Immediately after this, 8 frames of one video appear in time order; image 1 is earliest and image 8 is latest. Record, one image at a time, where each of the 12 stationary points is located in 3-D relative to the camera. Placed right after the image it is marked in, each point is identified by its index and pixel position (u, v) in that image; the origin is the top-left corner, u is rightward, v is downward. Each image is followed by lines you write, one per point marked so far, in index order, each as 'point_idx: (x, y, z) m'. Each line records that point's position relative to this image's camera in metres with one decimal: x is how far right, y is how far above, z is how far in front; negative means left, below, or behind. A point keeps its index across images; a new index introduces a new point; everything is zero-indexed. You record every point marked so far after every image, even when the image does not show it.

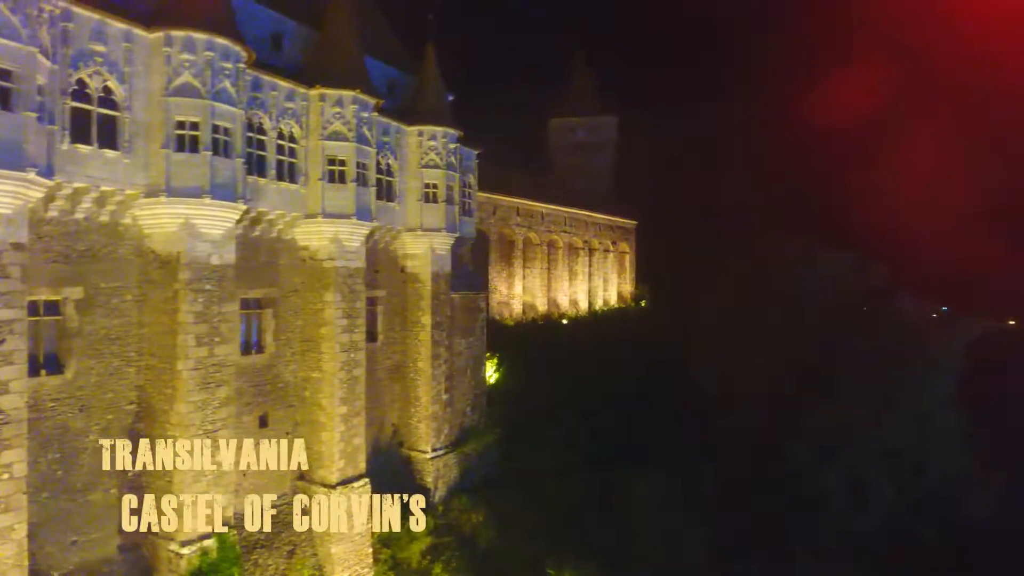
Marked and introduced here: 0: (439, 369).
0: (-2.1, -2.2, +18.0) m
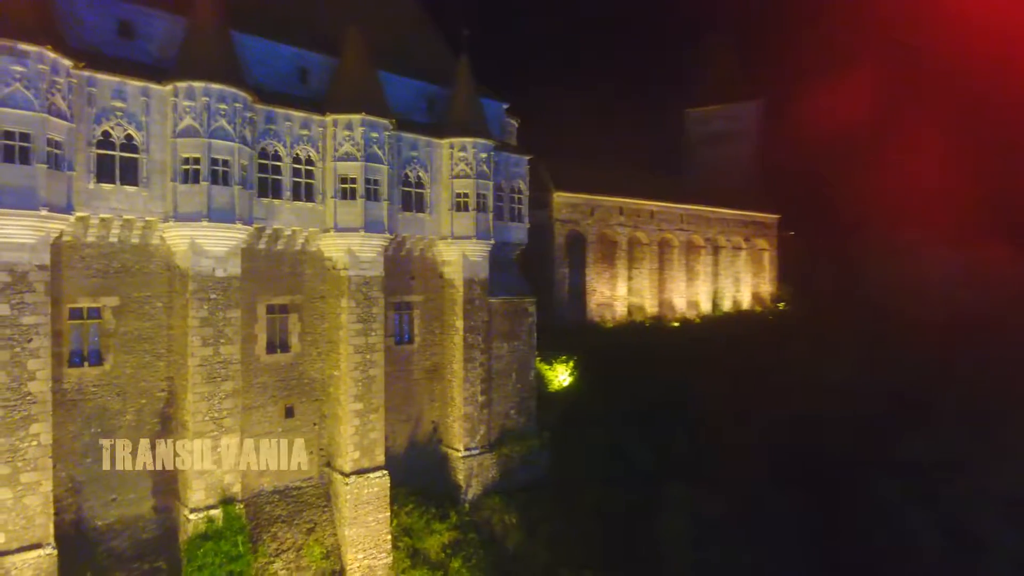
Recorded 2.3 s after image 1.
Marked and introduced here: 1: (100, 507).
0: (-1.2, -2.4, +18.7) m
1: (-8.4, -4.5, +13.2) m
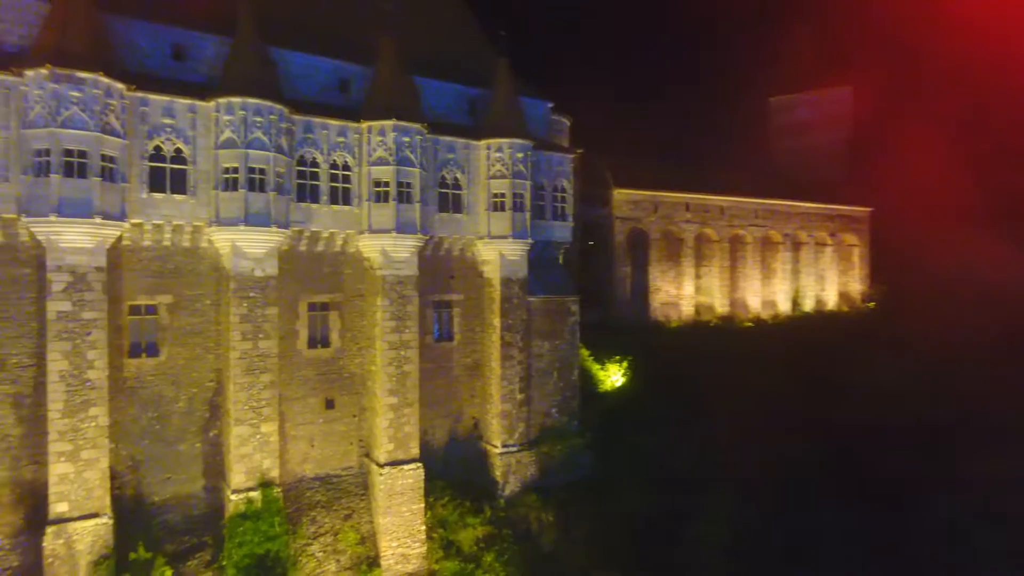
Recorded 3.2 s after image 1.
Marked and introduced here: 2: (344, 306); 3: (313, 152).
0: (-0.1, -2.3, +18.9) m
1: (-8.1, -4.5, +14.6) m
2: (-4.5, -0.5, +17.1) m
3: (-5.0, +3.4, +16.0) m
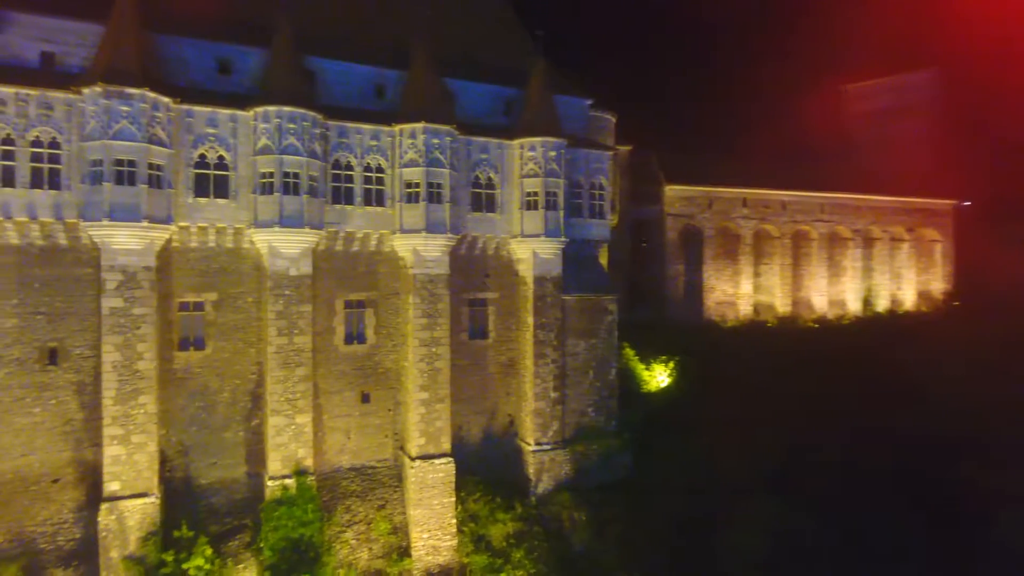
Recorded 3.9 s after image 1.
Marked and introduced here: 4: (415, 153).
0: (+0.9, -2.3, +18.9) m
1: (-7.6, -4.4, +15.7) m
2: (-3.7, -0.4, +17.7) m
3: (-4.3, +3.5, +16.7) m
4: (-2.6, +3.6, +16.9) m
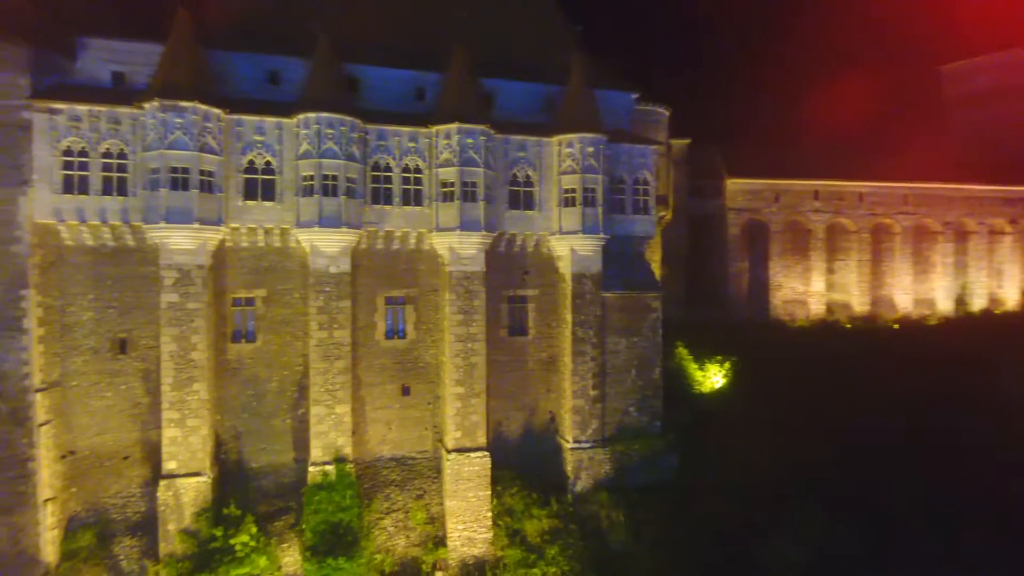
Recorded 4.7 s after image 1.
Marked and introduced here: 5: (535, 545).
0: (+2.1, -2.2, +18.8) m
1: (-6.8, -4.3, +16.9) m
2: (-2.7, -0.3, +18.2) m
3: (-3.4, +3.5, +17.4) m
4: (-1.7, +3.7, +17.3) m
5: (+0.6, -7.1, +17.6) m
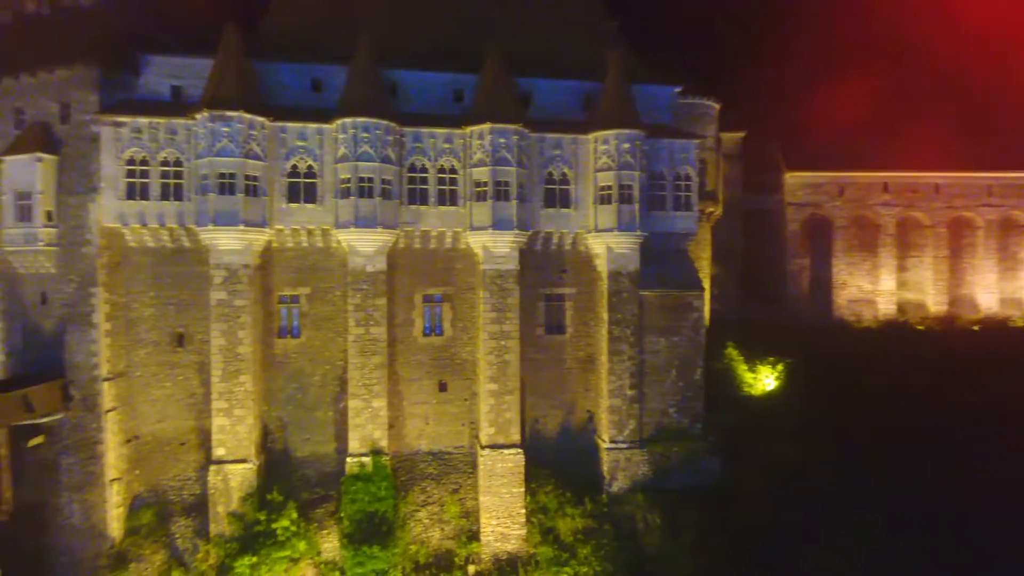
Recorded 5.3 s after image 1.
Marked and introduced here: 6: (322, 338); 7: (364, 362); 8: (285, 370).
0: (+3.1, -2.2, +18.6) m
1: (-6.0, -4.3, +17.8) m
2: (-1.7, -0.3, +18.6) m
3: (-2.5, +3.6, +17.8) m
4: (-0.8, +3.7, +17.6) m
5: (+1.5, -7.1, +17.6) m
6: (-5.3, -1.4, +17.9) m
7: (-4.0, -2.0, +17.2) m
8: (-6.3, -2.3, +17.7) m
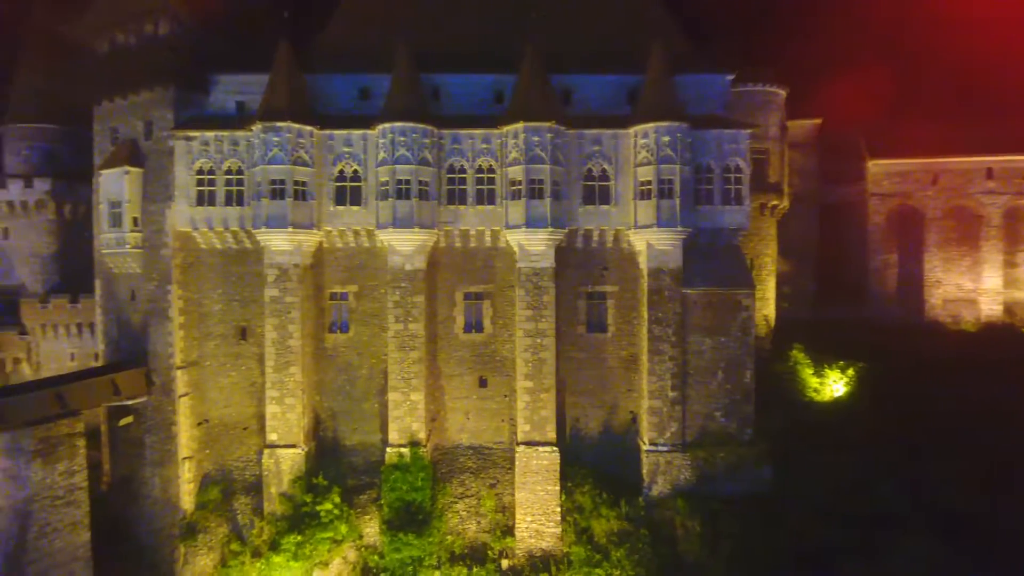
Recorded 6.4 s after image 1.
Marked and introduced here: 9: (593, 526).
0: (+4.2, -2.1, +18.0) m
1: (-4.9, -4.2, +18.9) m
2: (-0.5, -0.2, +18.9) m
3: (-1.5, +3.7, +18.2) m
4: (+0.2, +3.8, +17.7) m
5: (+2.4, -7.0, +17.3) m
6: (-4.3, -1.4, +18.8) m
7: (-3.1, -2.0, +17.9) m
8: (-5.3, -2.2, +18.9) m
9: (+2.3, -6.6, +17.6) m
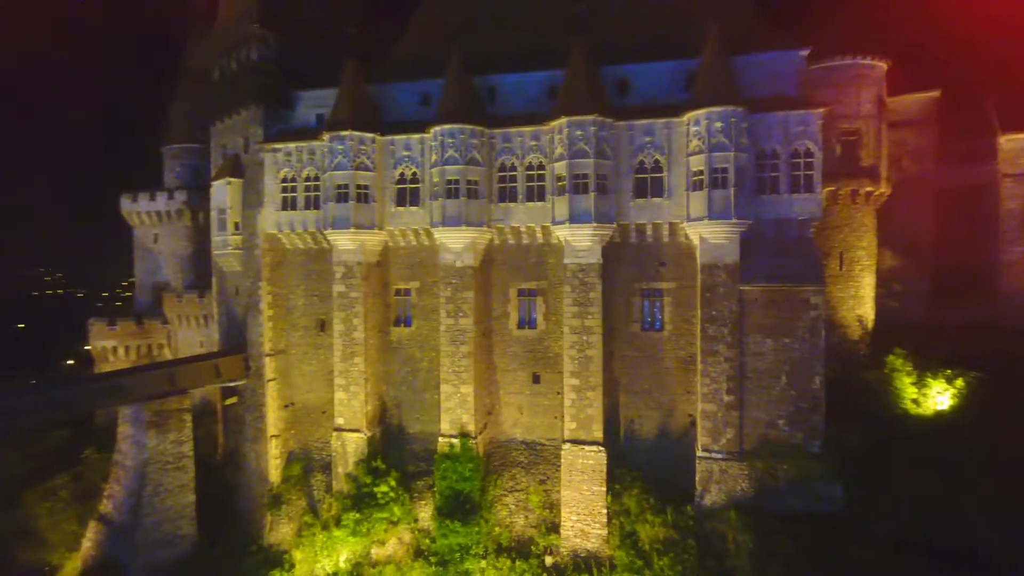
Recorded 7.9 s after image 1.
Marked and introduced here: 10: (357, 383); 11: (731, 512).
0: (+5.4, -2.0, +16.9) m
1: (-3.2, -4.1, +19.9) m
2: (+1.0, -0.1, +18.9) m
3: (-0.1, +3.8, +18.5) m
4: (+1.4, +3.9, +17.6) m
5: (+3.5, -6.9, +16.7) m
6: (-2.6, -1.2, +19.7) m
7: (-1.7, -1.9, +18.6) m
8: (-3.6, -2.1, +20.0) m
9: (+3.4, -6.5, +16.9) m
10: (-4.6, -2.9, +19.3) m
11: (+5.6, -5.7, +16.3) m
